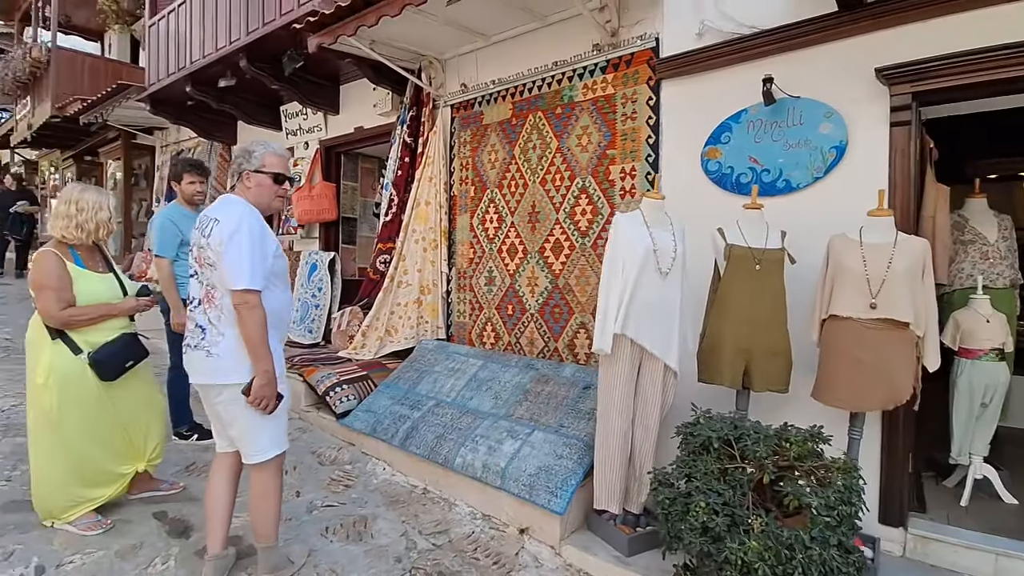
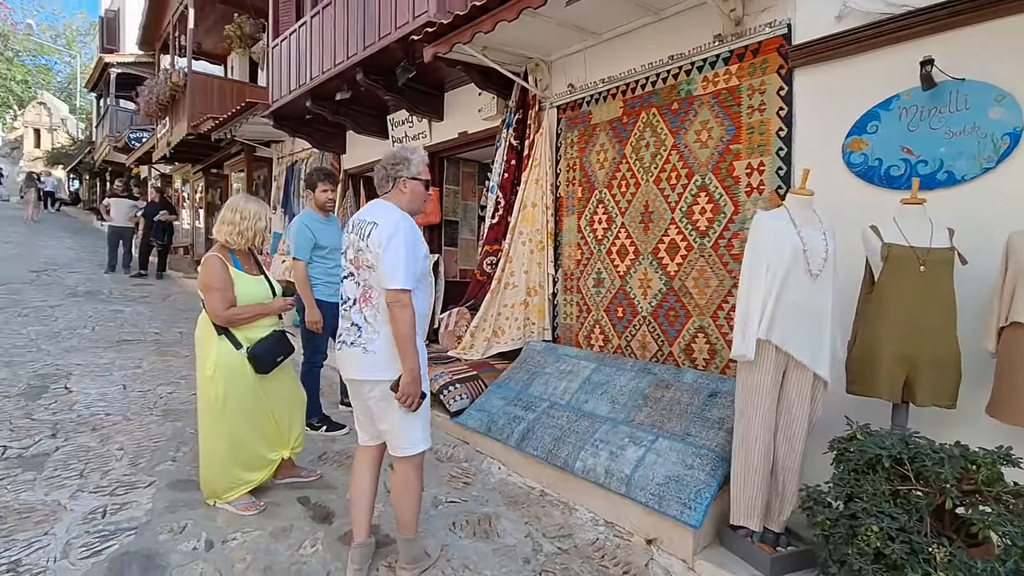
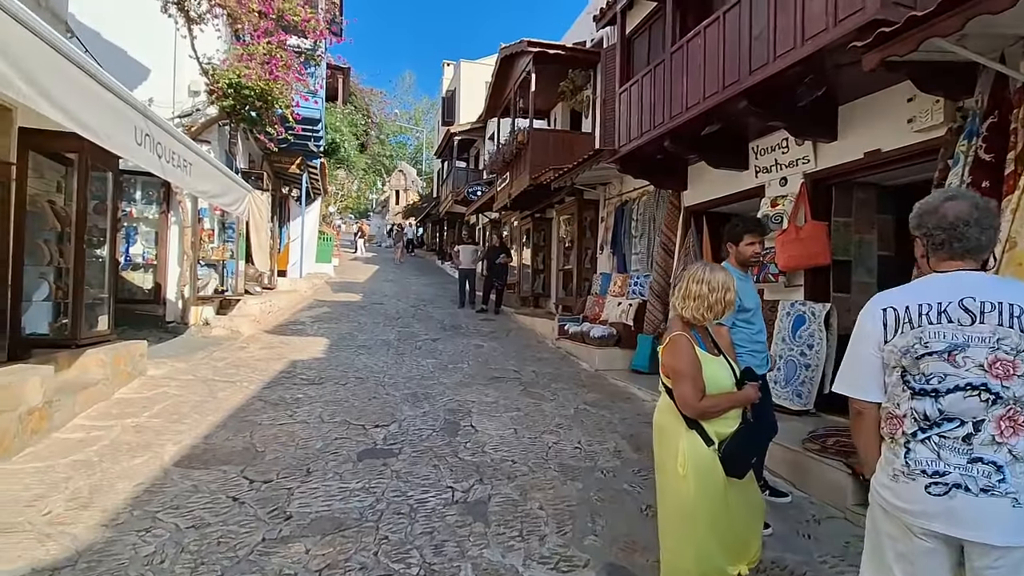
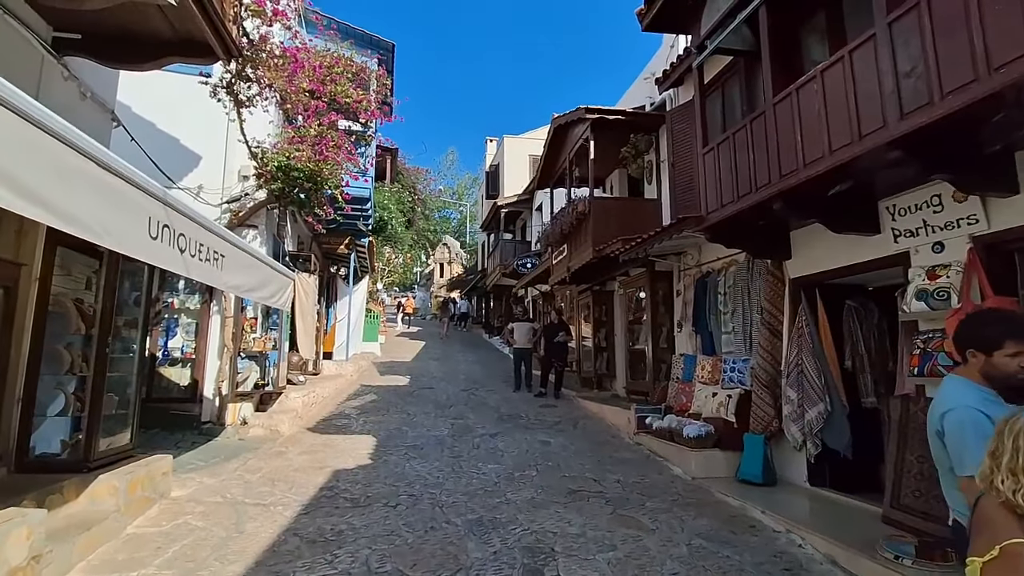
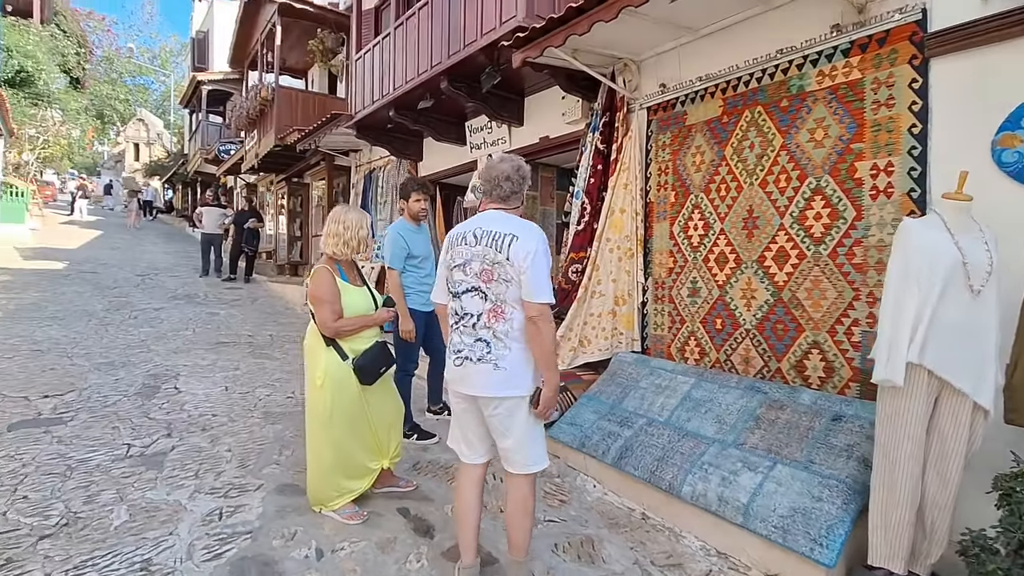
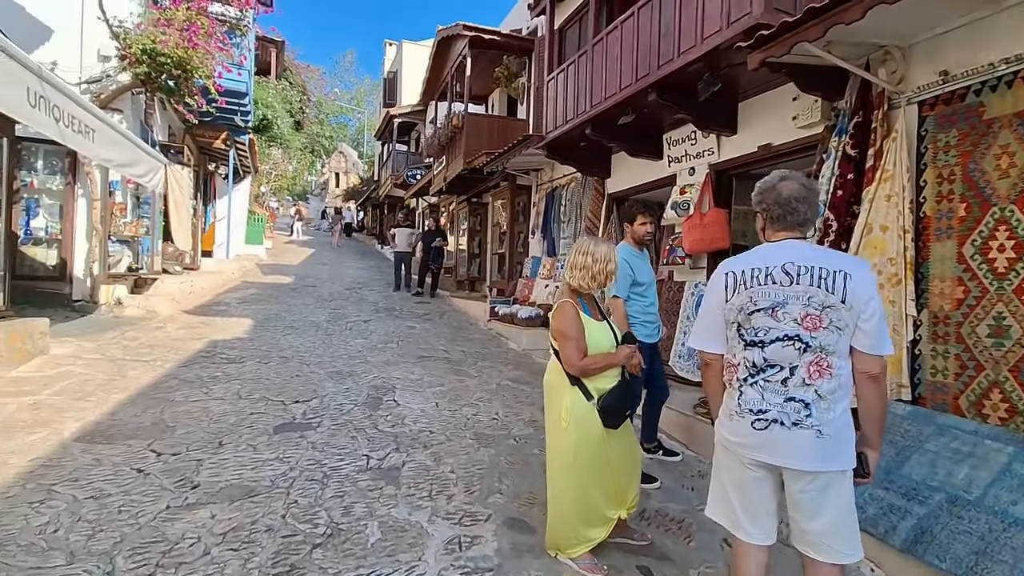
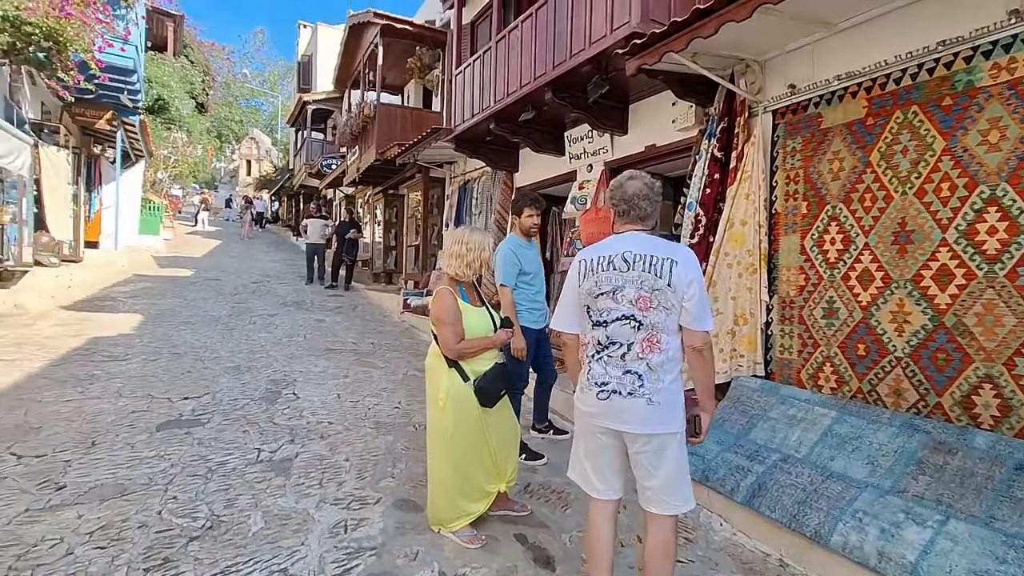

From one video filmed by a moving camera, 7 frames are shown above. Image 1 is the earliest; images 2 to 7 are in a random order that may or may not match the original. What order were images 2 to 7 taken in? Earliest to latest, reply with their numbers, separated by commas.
2, 5, 7, 6, 3, 4
